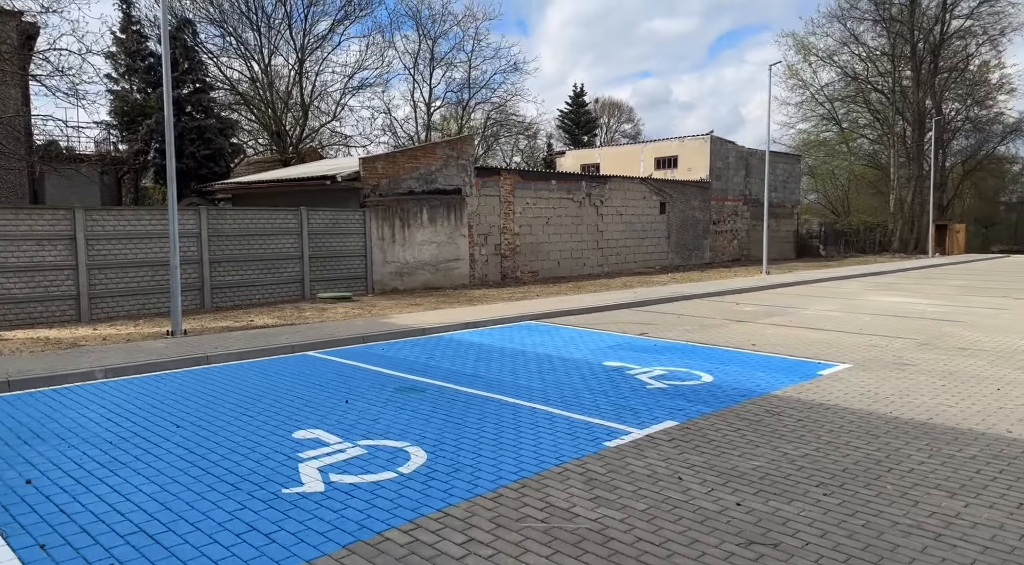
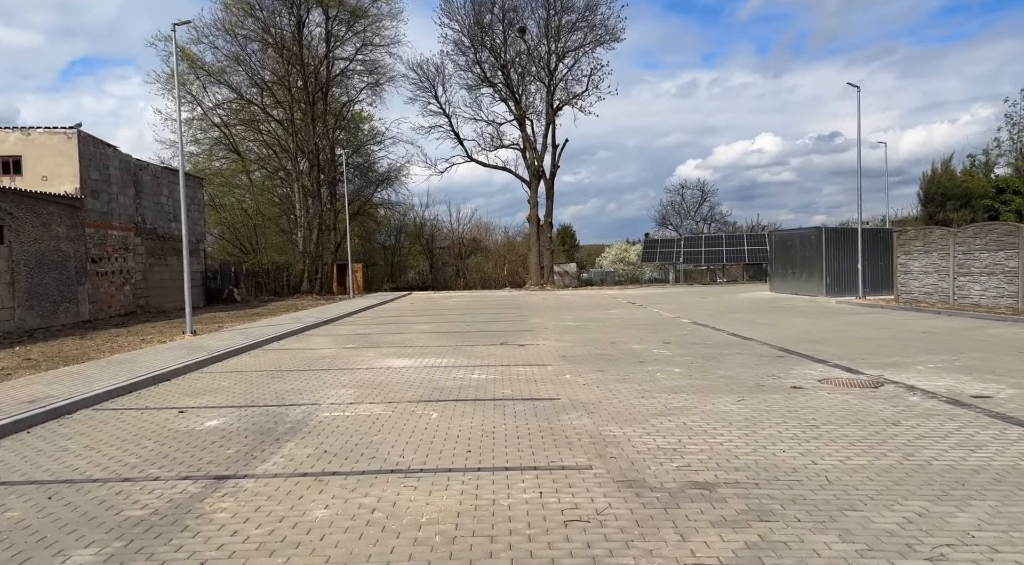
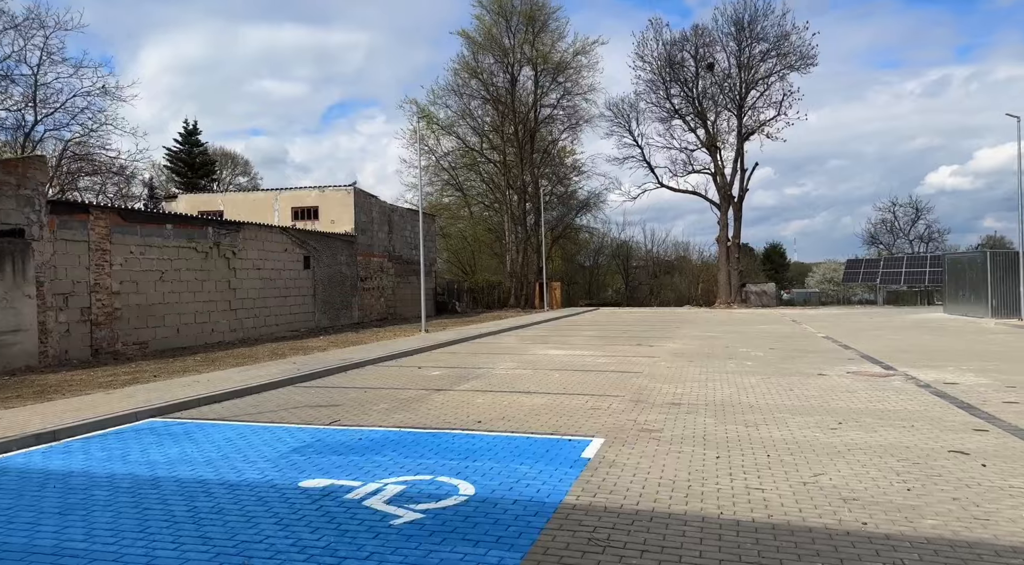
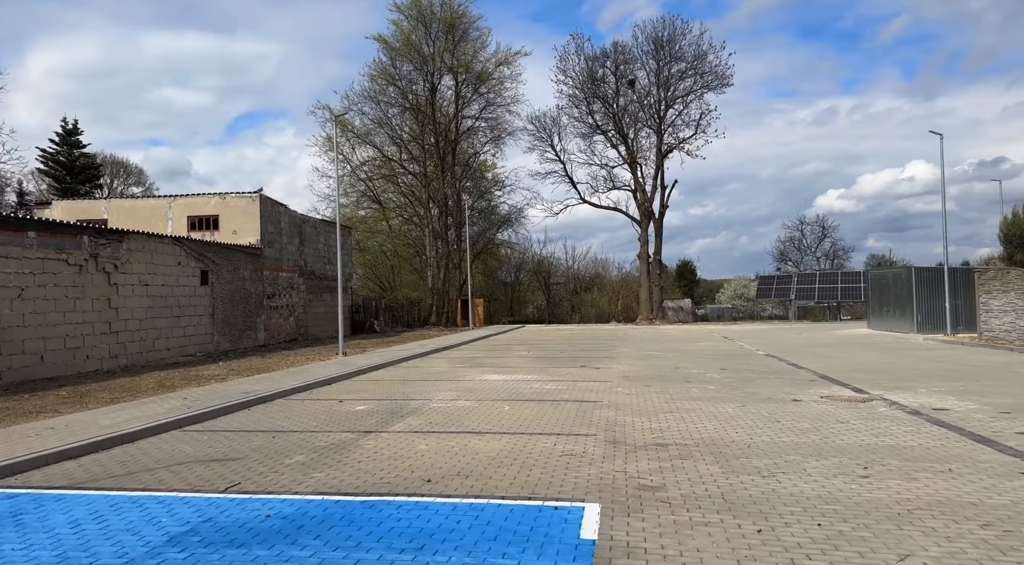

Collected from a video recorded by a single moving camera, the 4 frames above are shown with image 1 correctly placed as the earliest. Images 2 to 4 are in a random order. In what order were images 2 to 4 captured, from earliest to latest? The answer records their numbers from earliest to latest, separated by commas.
3, 4, 2
